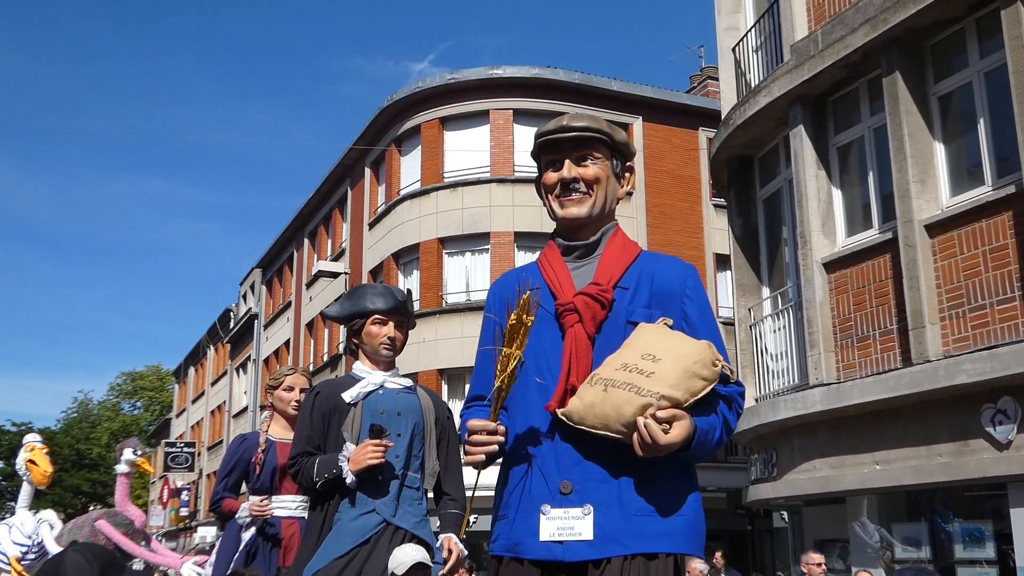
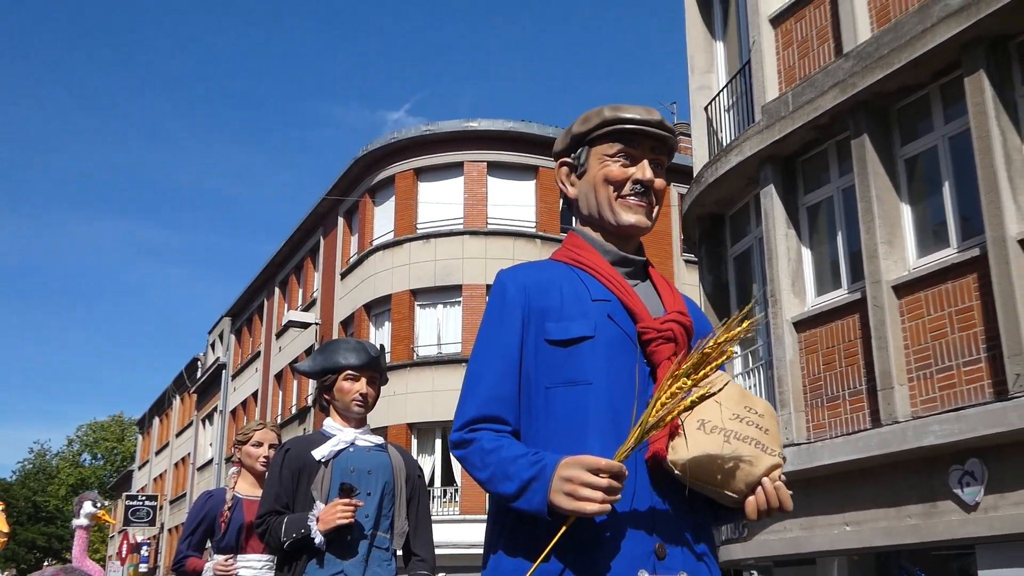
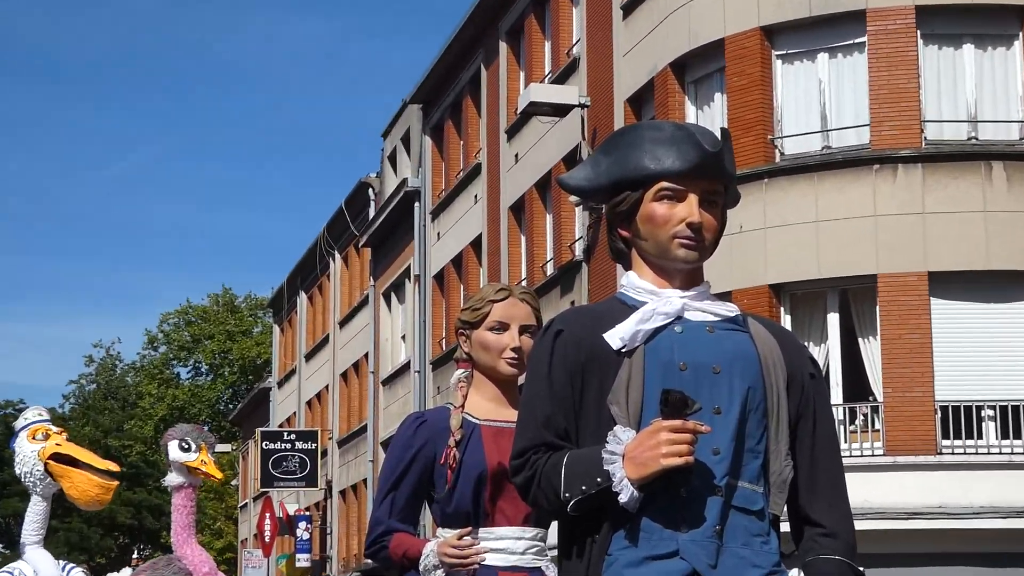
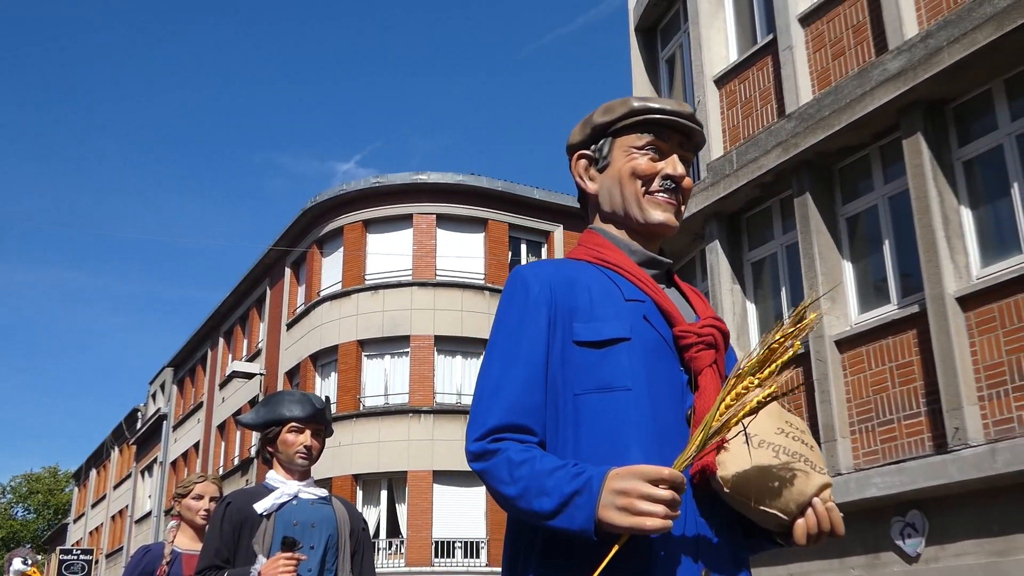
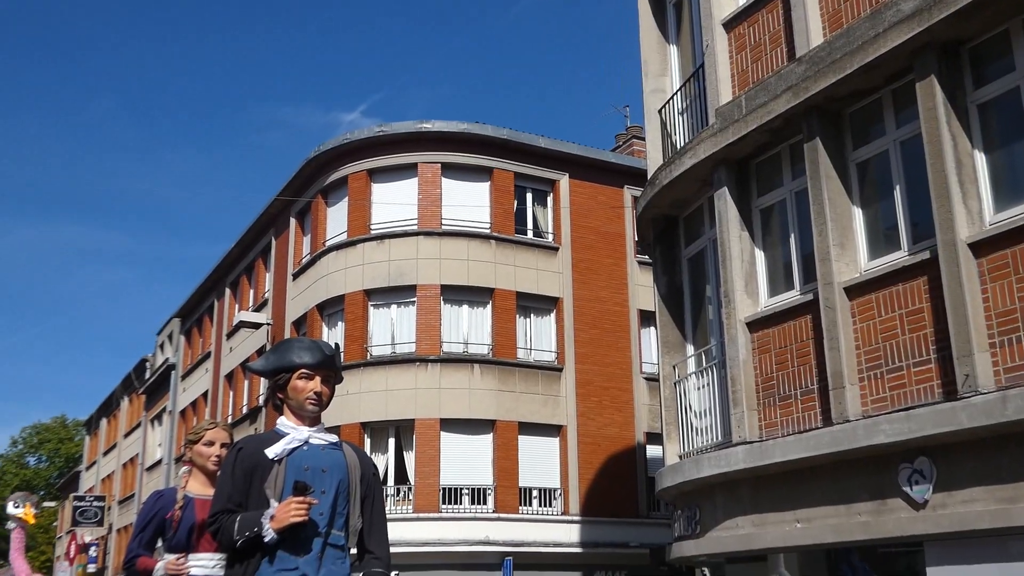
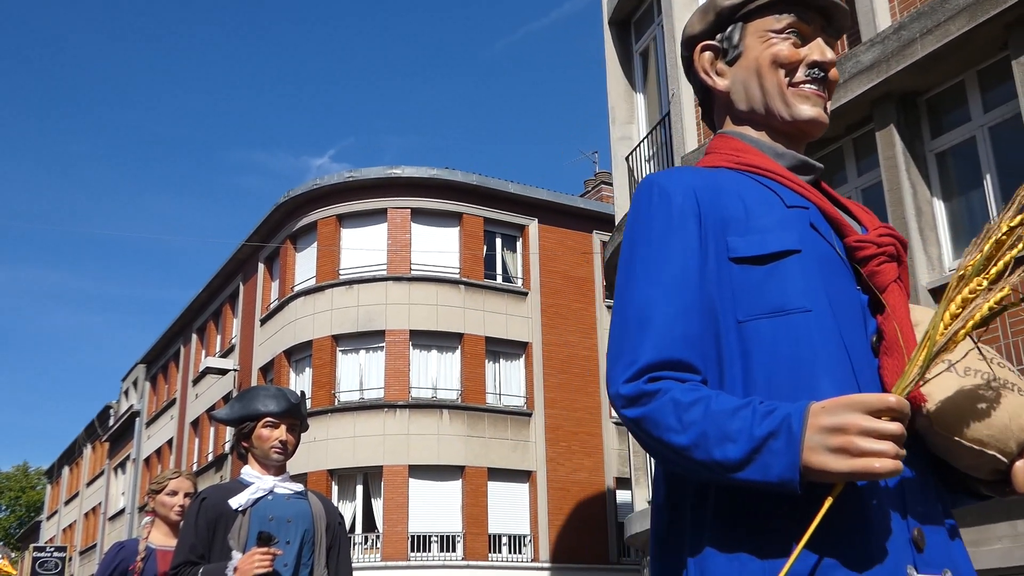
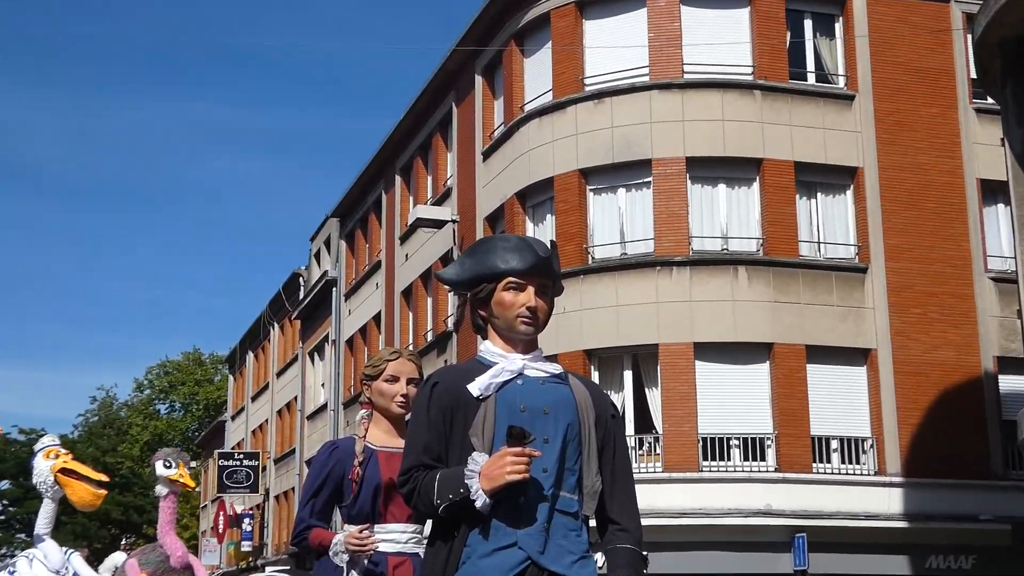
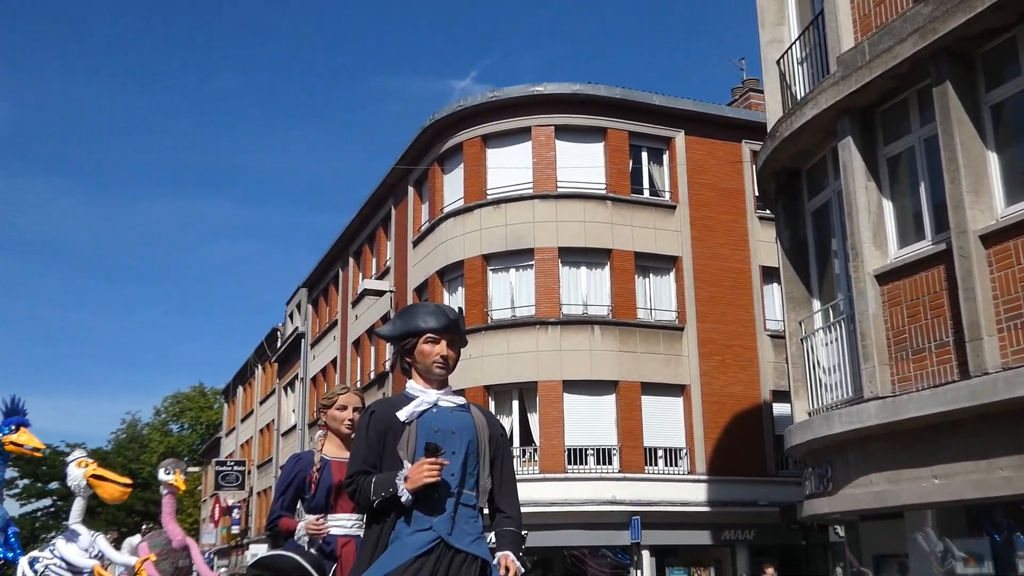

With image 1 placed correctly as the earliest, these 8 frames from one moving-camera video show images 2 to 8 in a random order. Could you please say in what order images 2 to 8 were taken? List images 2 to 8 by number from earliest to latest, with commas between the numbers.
2, 4, 6, 5, 8, 7, 3
